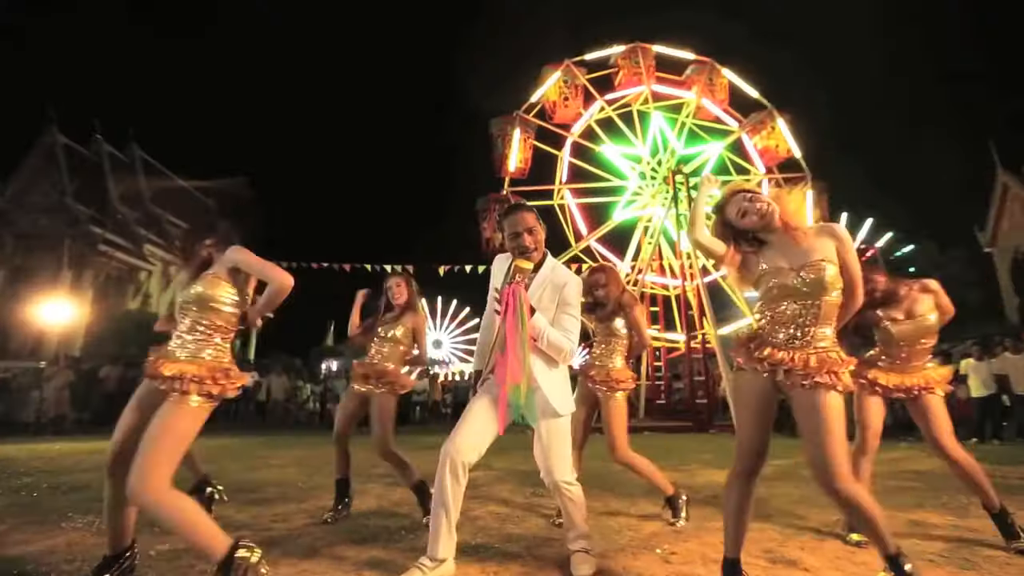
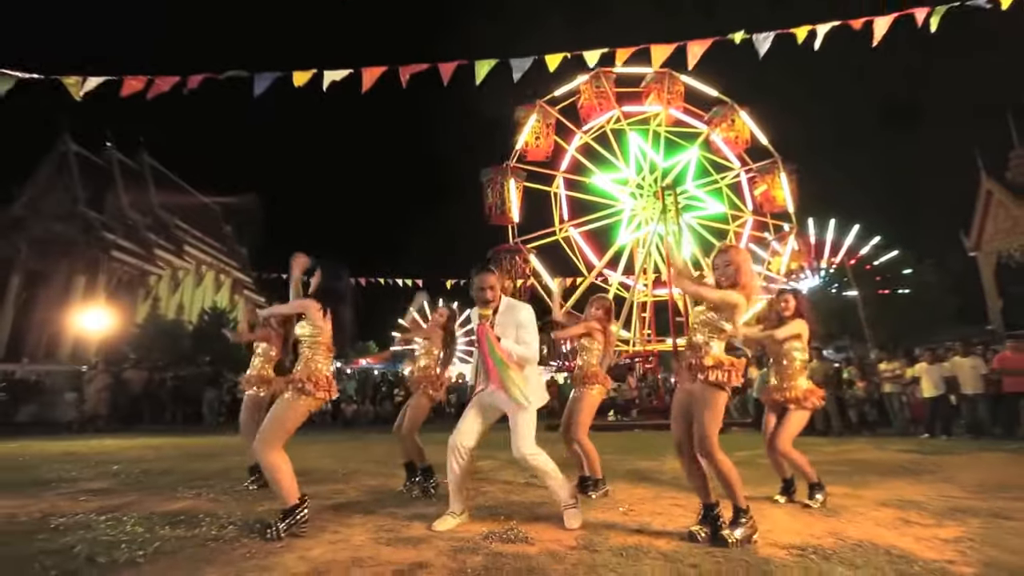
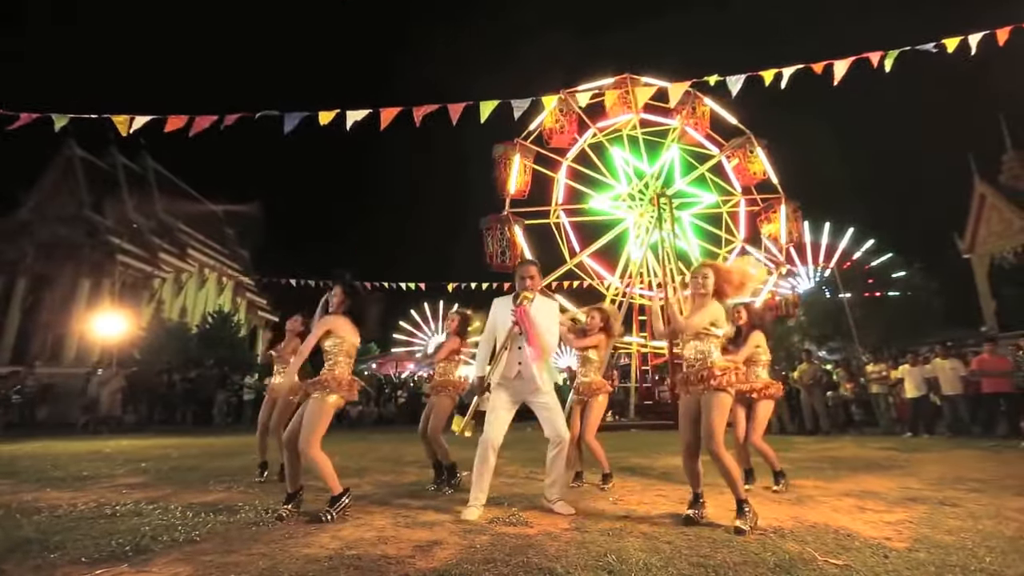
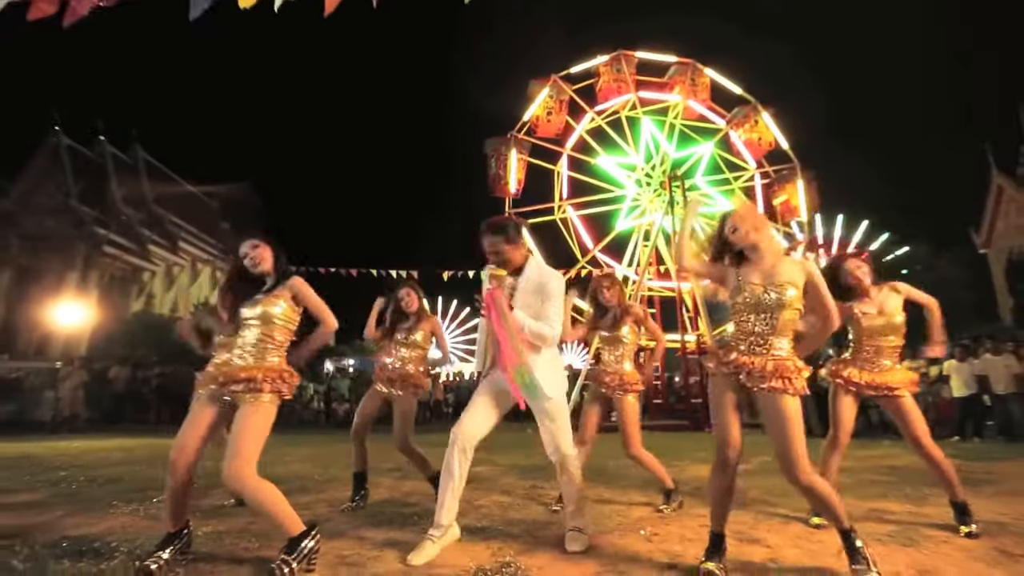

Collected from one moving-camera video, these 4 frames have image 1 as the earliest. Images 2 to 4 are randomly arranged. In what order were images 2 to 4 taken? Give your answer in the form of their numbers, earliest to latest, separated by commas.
4, 2, 3
